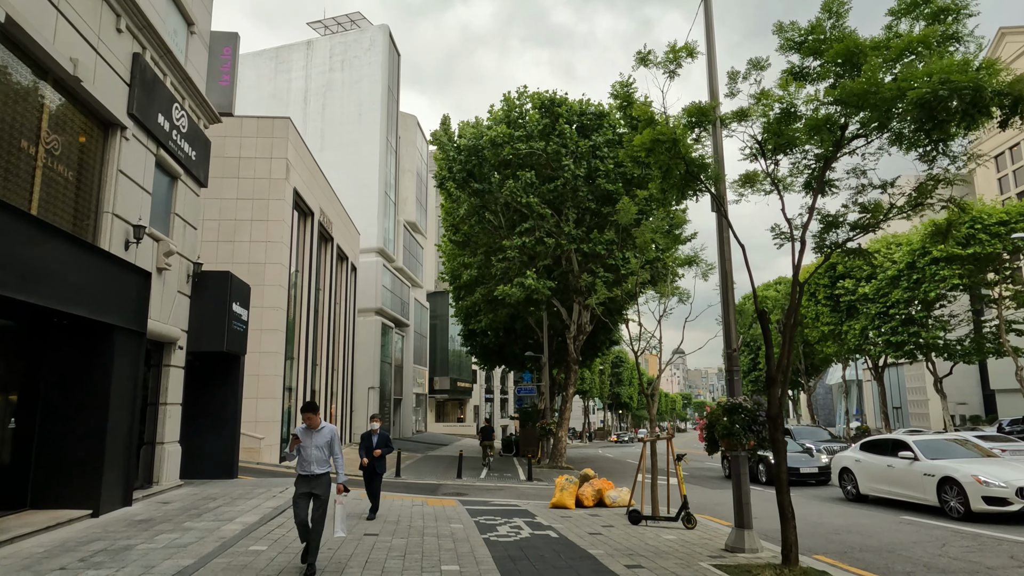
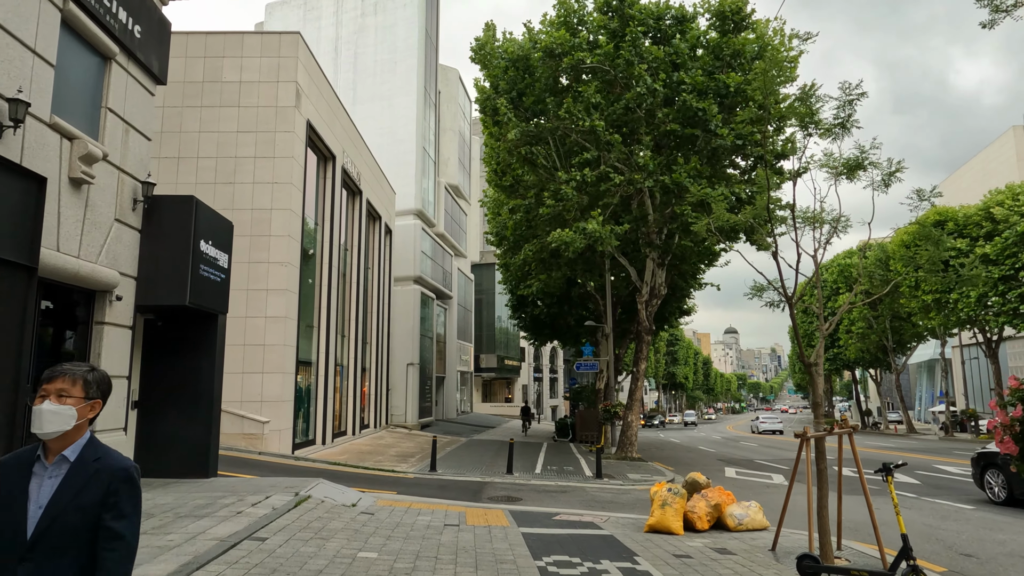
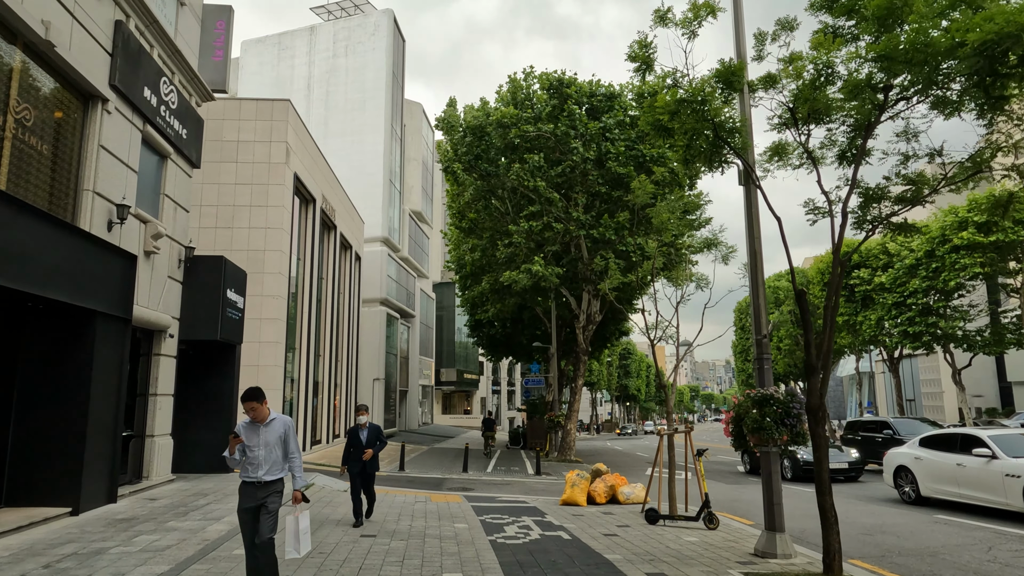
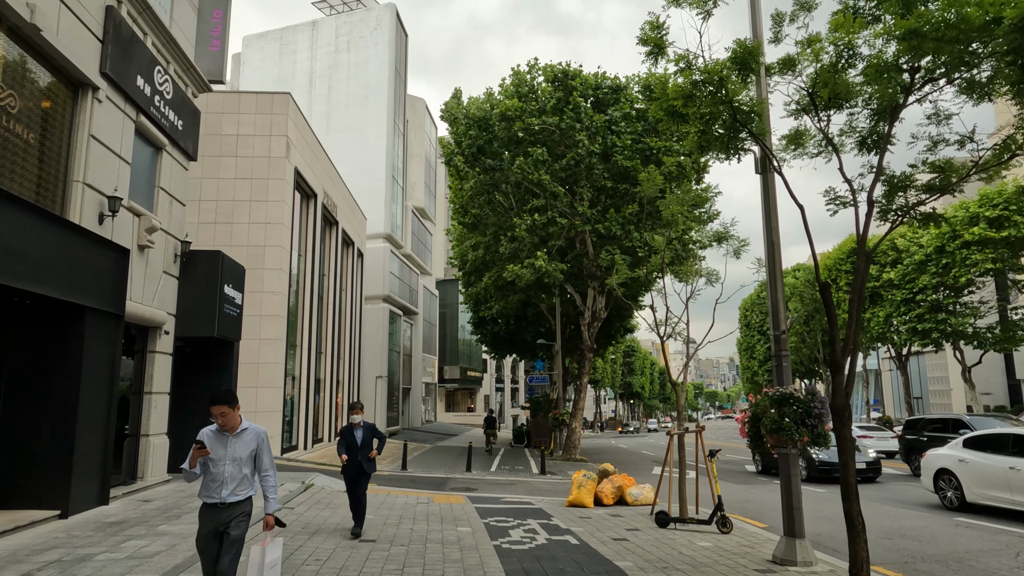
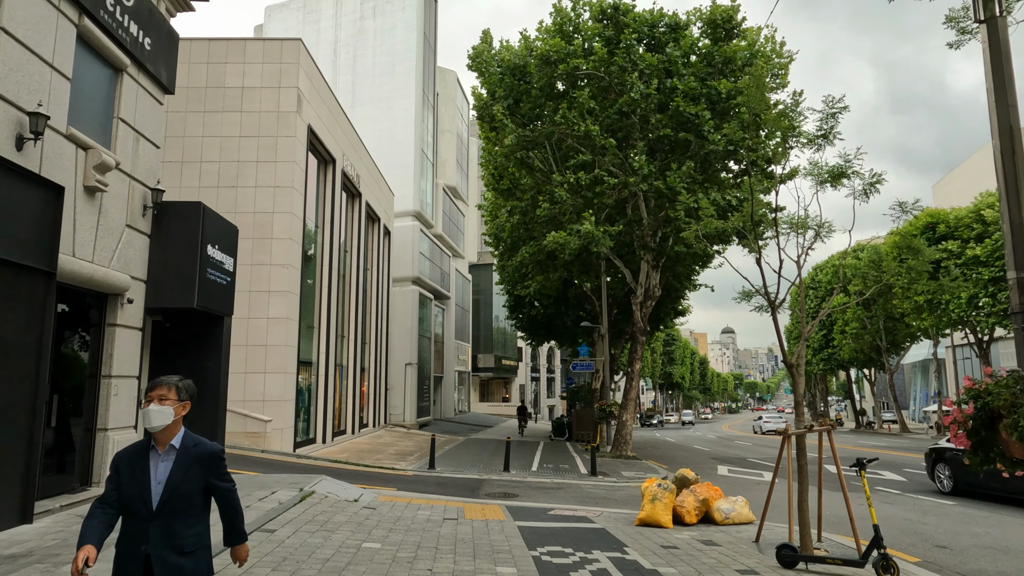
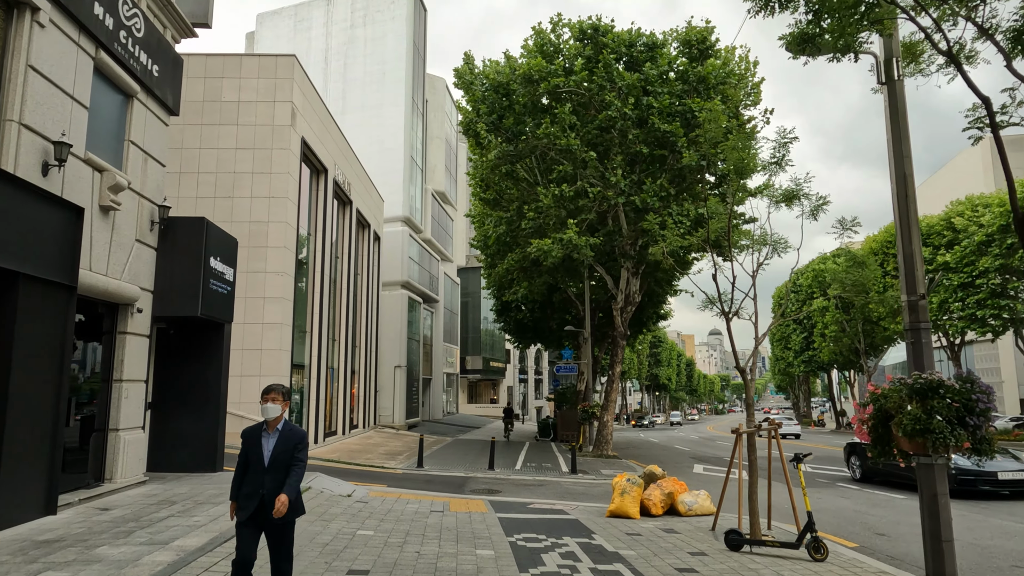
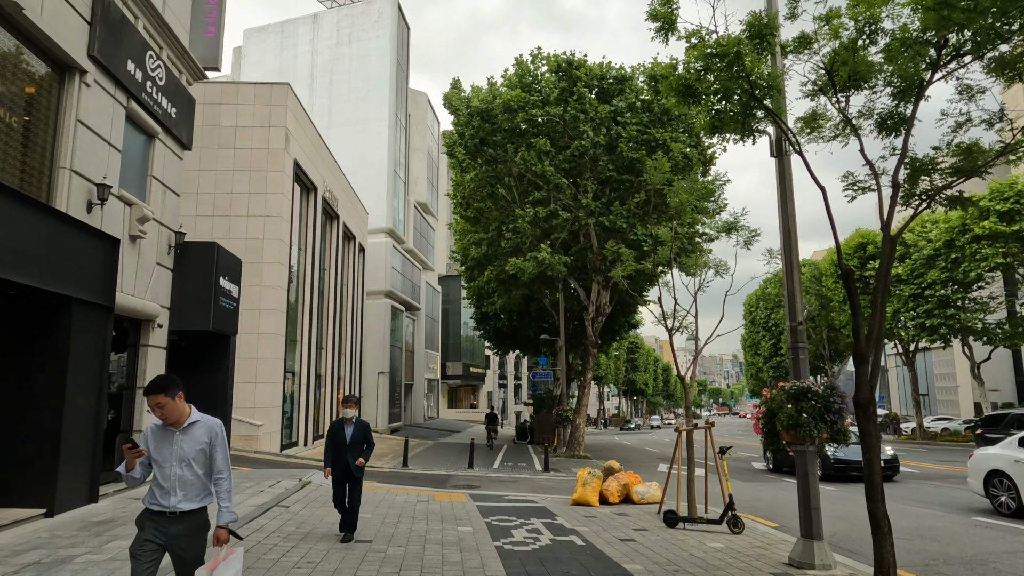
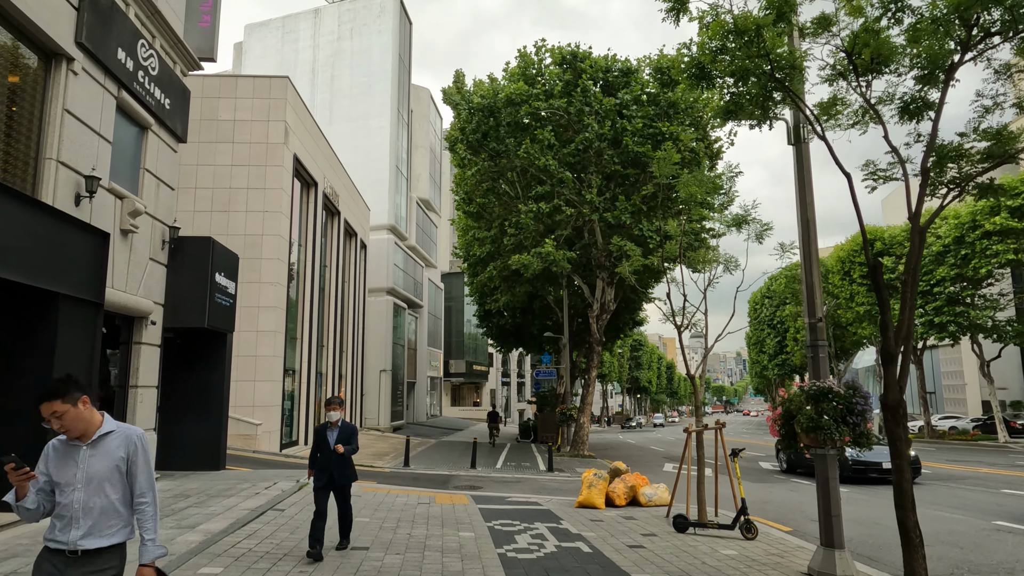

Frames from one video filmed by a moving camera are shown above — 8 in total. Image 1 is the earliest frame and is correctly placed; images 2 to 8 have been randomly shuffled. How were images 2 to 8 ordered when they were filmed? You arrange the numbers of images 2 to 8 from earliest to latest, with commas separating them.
3, 4, 7, 8, 6, 5, 2
